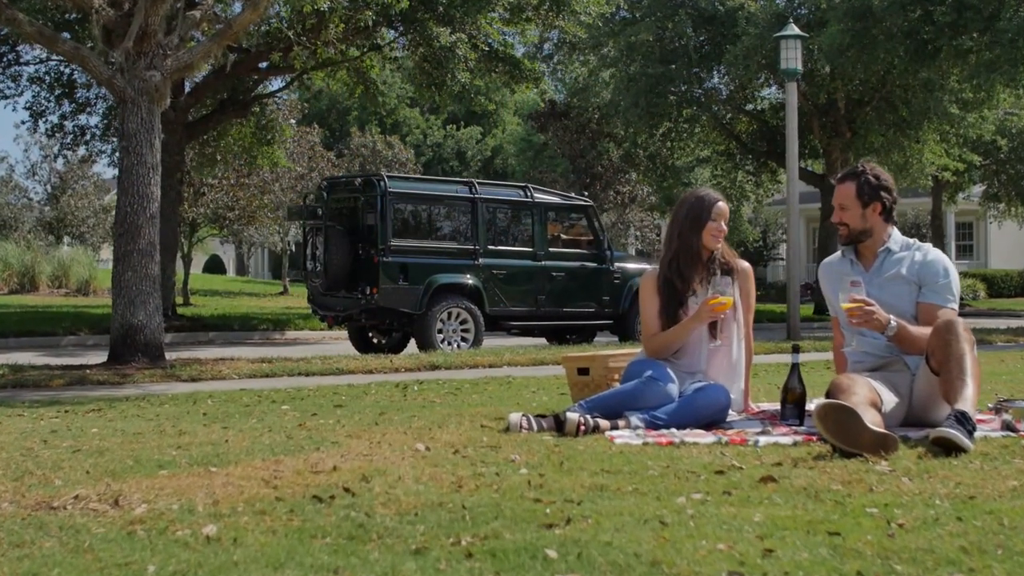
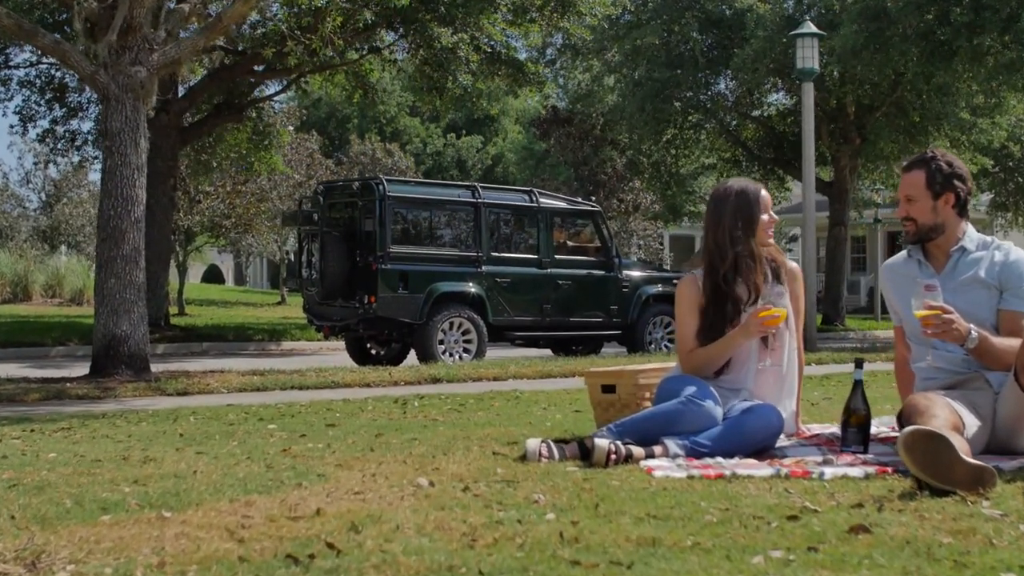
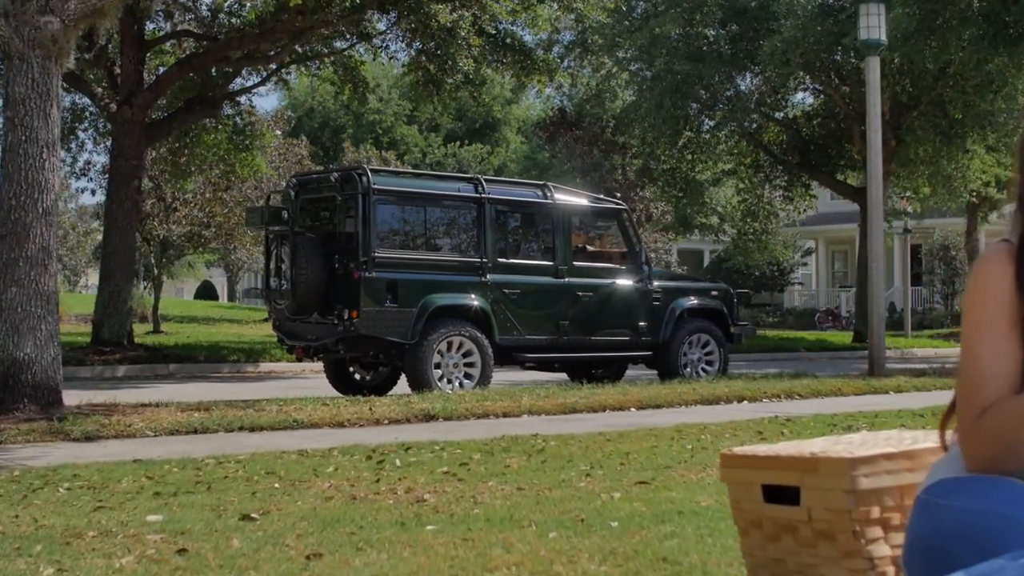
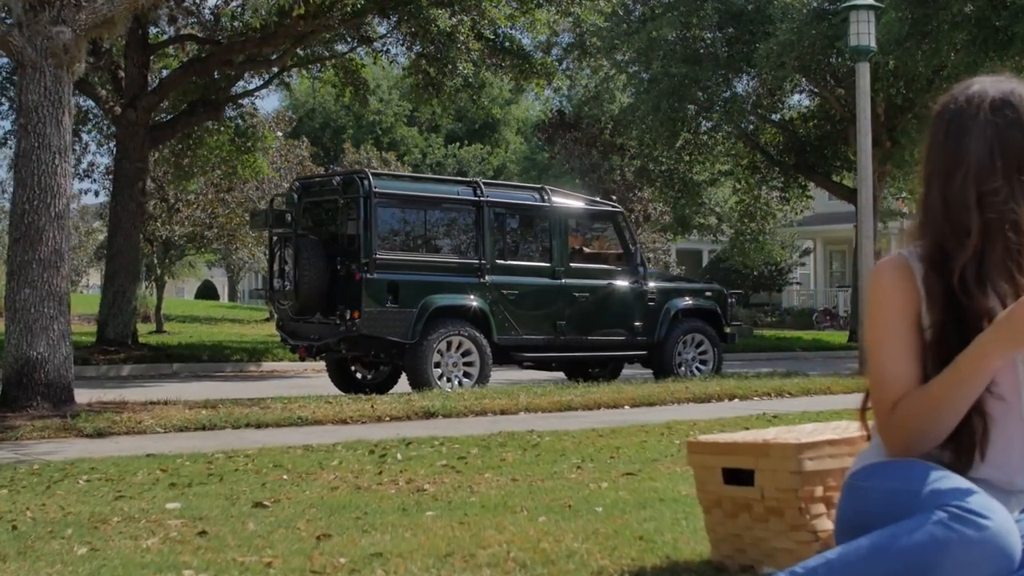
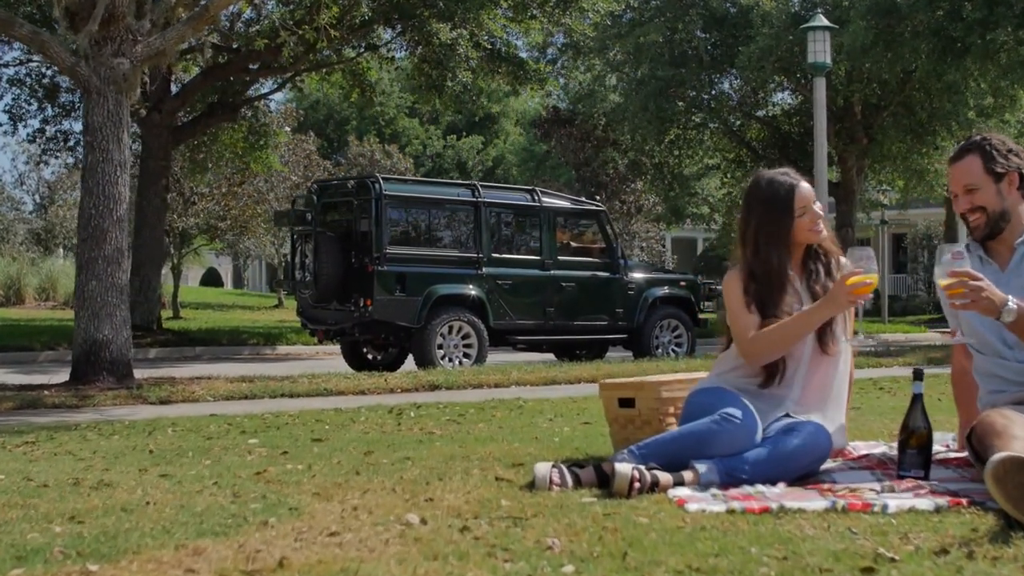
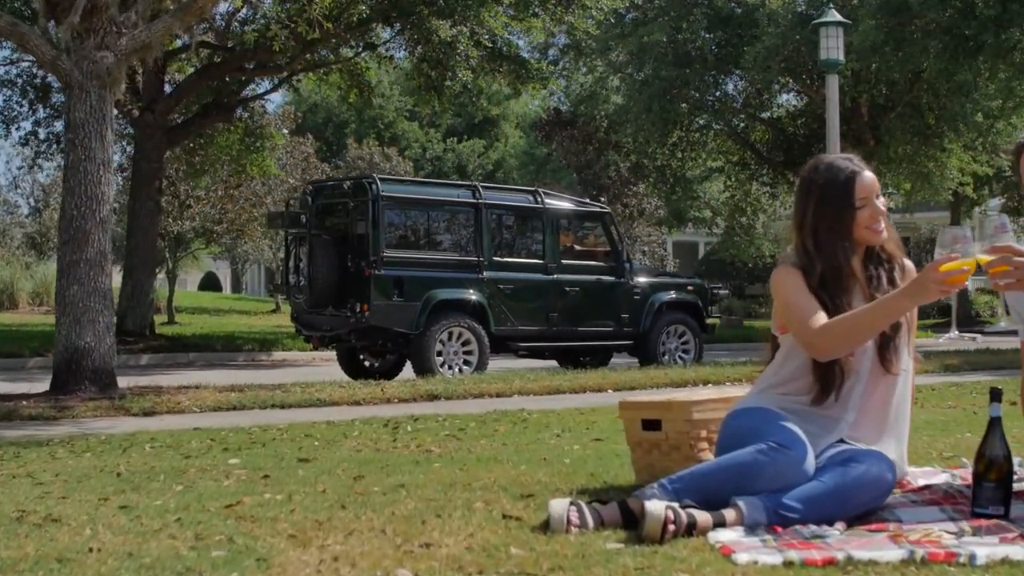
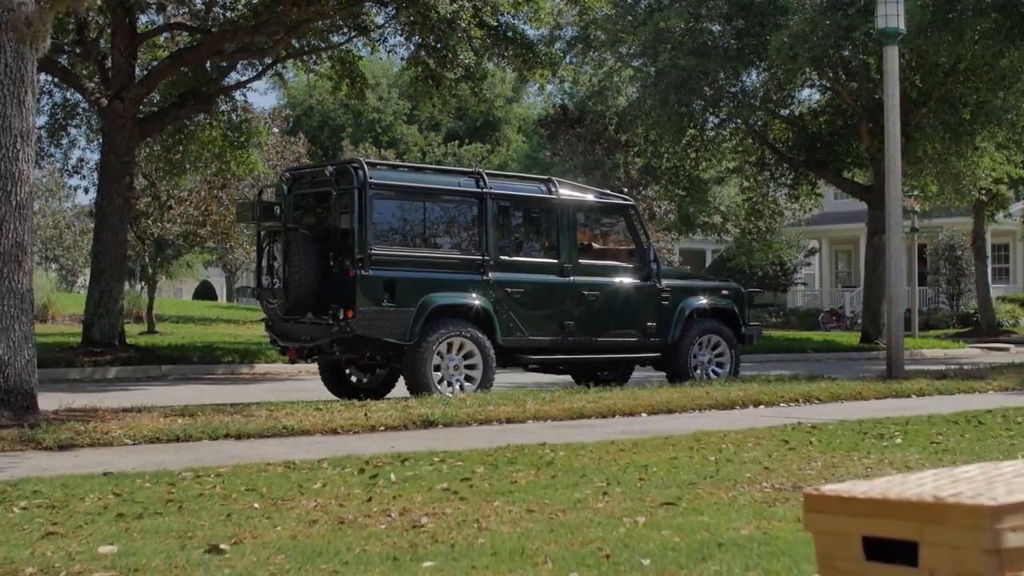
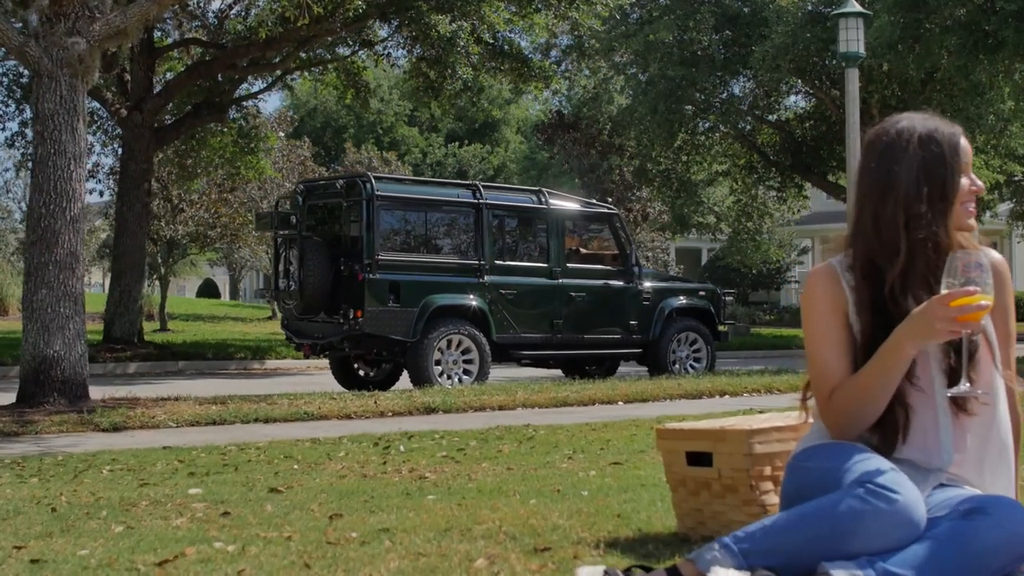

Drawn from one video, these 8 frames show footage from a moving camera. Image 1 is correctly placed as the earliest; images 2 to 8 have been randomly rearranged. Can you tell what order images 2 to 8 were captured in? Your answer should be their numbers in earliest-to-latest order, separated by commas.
2, 5, 6, 8, 4, 3, 7
